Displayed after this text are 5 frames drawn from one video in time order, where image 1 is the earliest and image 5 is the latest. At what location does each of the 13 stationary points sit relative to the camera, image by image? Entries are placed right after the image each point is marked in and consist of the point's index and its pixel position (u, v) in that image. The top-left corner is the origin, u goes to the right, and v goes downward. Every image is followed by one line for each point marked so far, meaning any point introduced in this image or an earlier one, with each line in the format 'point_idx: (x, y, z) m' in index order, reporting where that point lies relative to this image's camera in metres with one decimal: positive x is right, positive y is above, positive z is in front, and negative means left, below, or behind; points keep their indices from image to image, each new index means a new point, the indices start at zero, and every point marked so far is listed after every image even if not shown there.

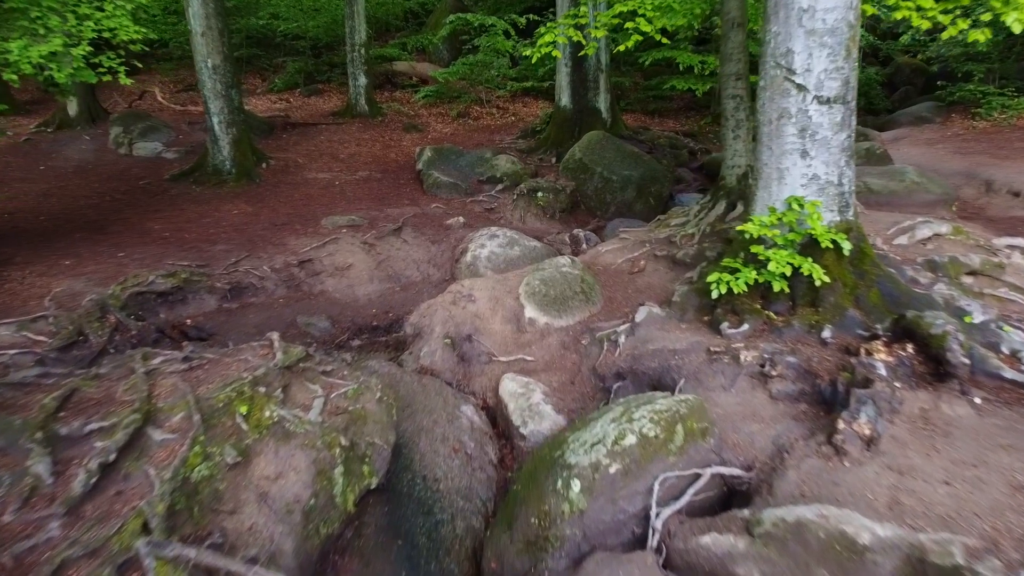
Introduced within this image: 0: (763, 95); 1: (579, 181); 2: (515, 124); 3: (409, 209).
0: (+1.7, +1.3, +5.7) m
1: (+1.0, +1.6, +12.1) m
2: (+0.1, +3.3, +16.4) m
3: (-1.4, +1.1, +11.1) m
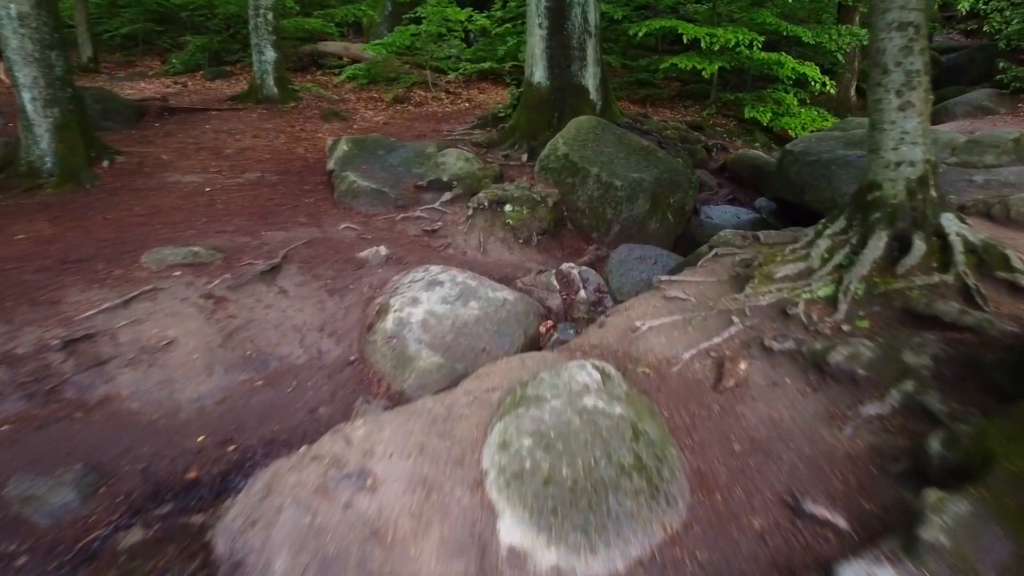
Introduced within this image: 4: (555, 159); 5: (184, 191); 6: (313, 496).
0: (+1.6, +0.8, +1.8) m
1: (+0.5, +1.0, +8.2) m
2: (-0.7, +2.7, +12.5) m
3: (-1.8, +0.5, +7.0) m
4: (+0.4, +1.3, +8.5) m
5: (-3.5, +1.0, +8.7) m
6: (-0.7, -0.7, +2.8) m
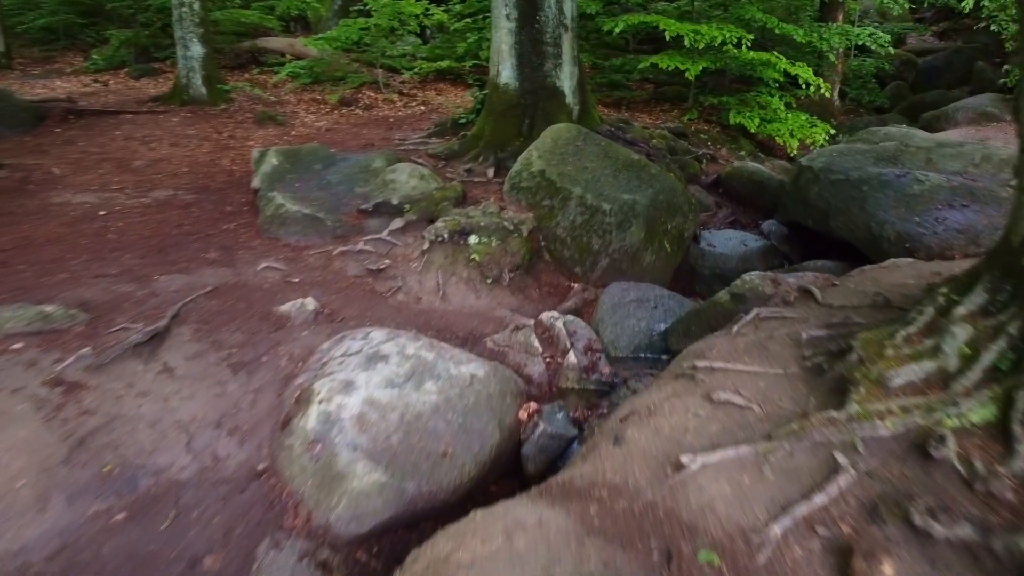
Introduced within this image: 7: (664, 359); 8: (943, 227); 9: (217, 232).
0: (+1.7, +0.4, +0.5) m
1: (+0.2, +0.6, +6.8) m
2: (-1.2, +2.3, +11.0) m
3: (-2.0, +0.1, +5.5) m
4: (+0.1, +1.0, +7.1) m
5: (-3.8, +0.6, +7.1) m
6: (-0.7, -1.1, +1.3) m
7: (+1.0, -0.5, +5.6) m
8: (+3.0, +0.4, +5.7) m
9: (-2.4, +0.5, +6.7) m
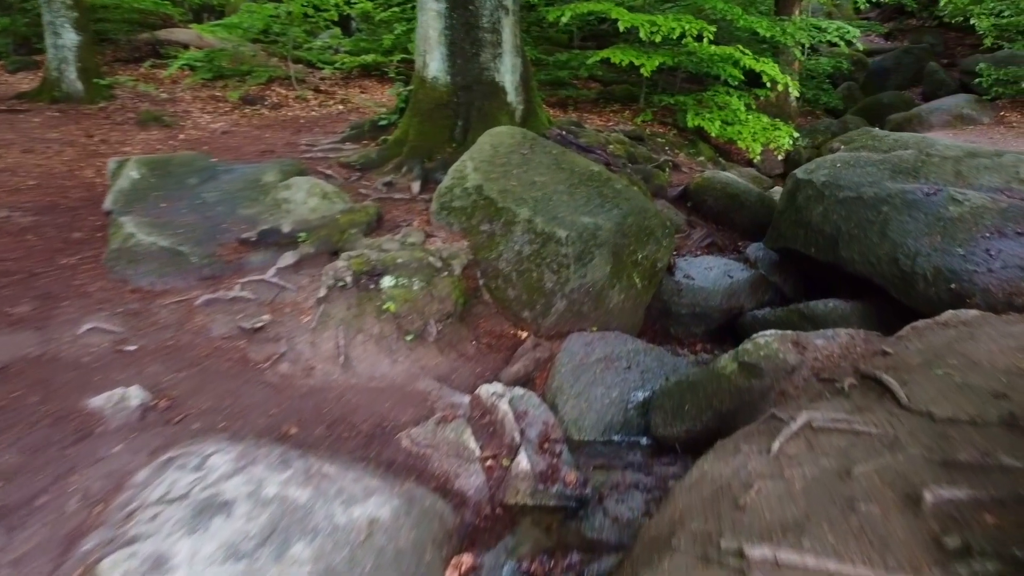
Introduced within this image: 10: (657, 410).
0: (+1.7, +0.1, -0.9) m
1: (-0.2, +0.3, +5.3) m
2: (-2.0, +2.0, +9.4) m
3: (-2.4, -0.2, +3.8) m
4: (-0.3, +0.6, +5.6) m
5: (-4.3, +0.3, +5.3) m
6: (-0.7, -1.4, -0.2) m
7: (+0.7, -0.8, +4.2) m
8: (+2.6, +0.1, +4.4) m
9: (-2.9, +0.1, +5.0) m
10: (+0.7, -0.6, +4.1) m
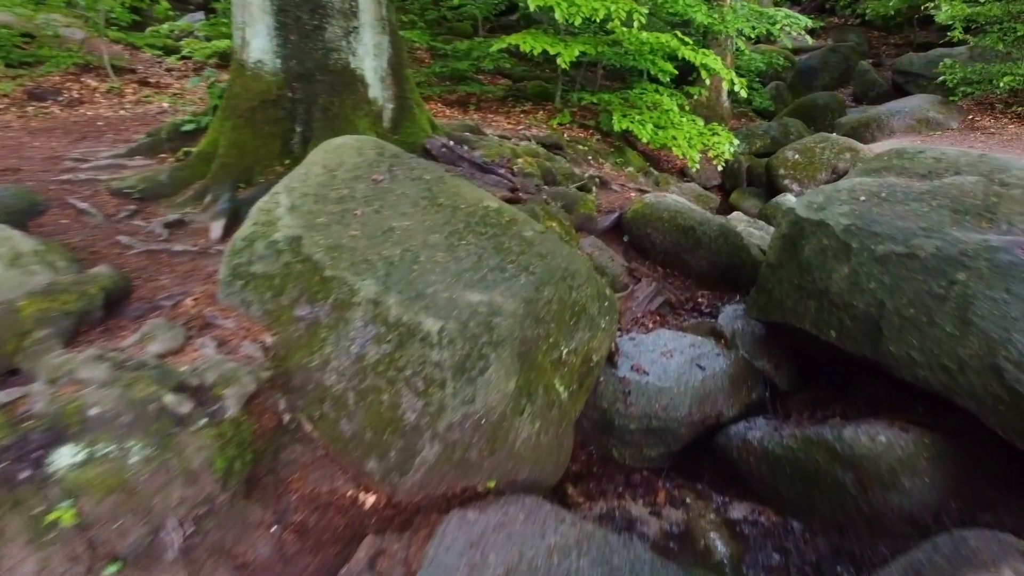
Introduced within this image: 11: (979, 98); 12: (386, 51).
0: (+1.7, -0.3, -2.9) m
1: (-0.8, -0.2, +3.1) m
2: (-3.0, +1.5, +7.0) m
3: (-2.8, -0.8, +1.4) m
4: (-1.0, +0.2, +3.3) m
5: (-4.8, -0.3, +2.6) m
6: (-0.8, -1.9, -2.5) m
7: (+0.2, -1.3, +2.1) m
8: (+2.1, -0.3, +2.4) m
9: (-3.4, -0.4, +2.5) m
10: (+0.2, -1.1, +2.0) m
11: (+6.2, +2.5, +10.9) m
12: (-0.8, +1.5, +5.1) m
